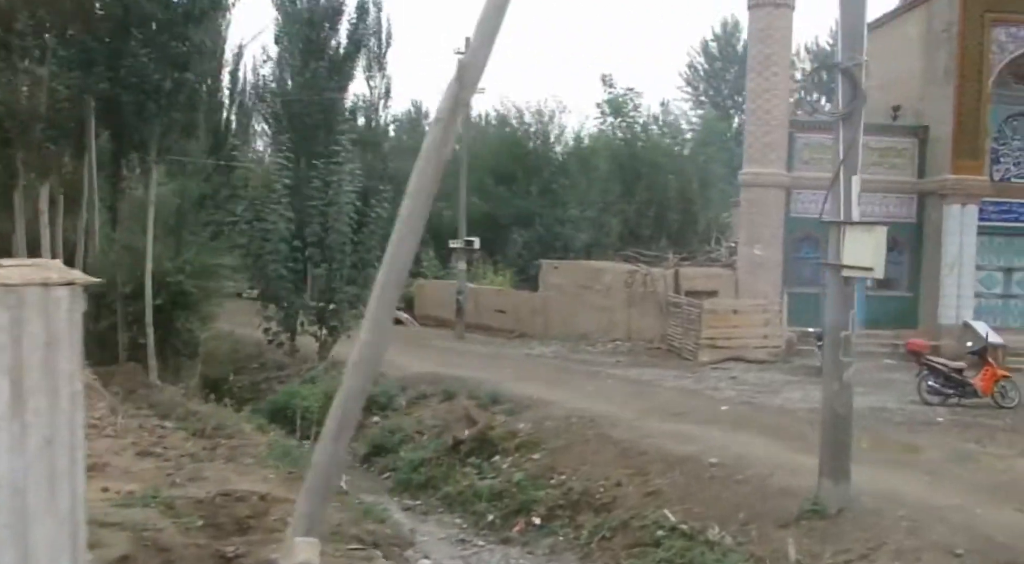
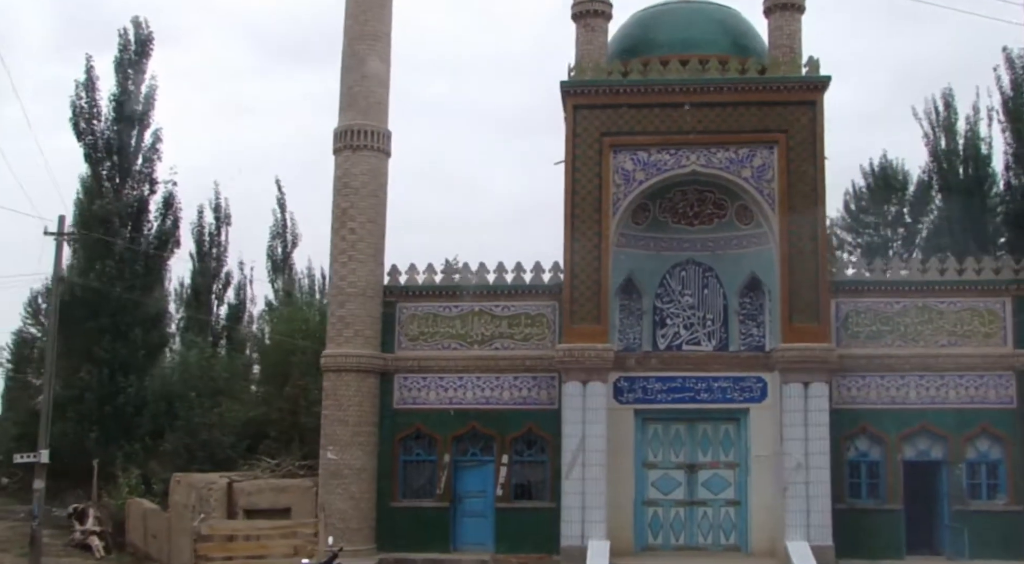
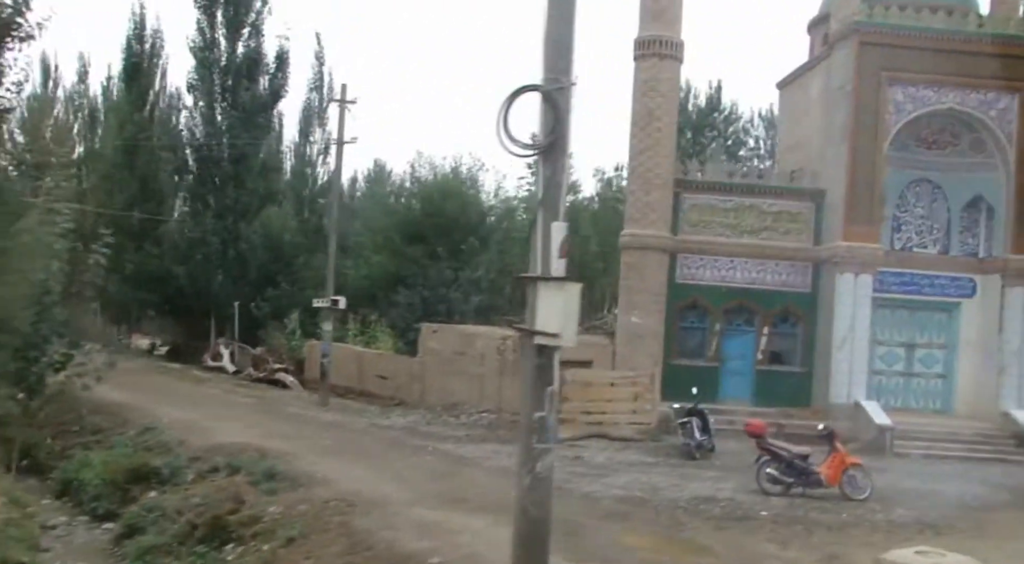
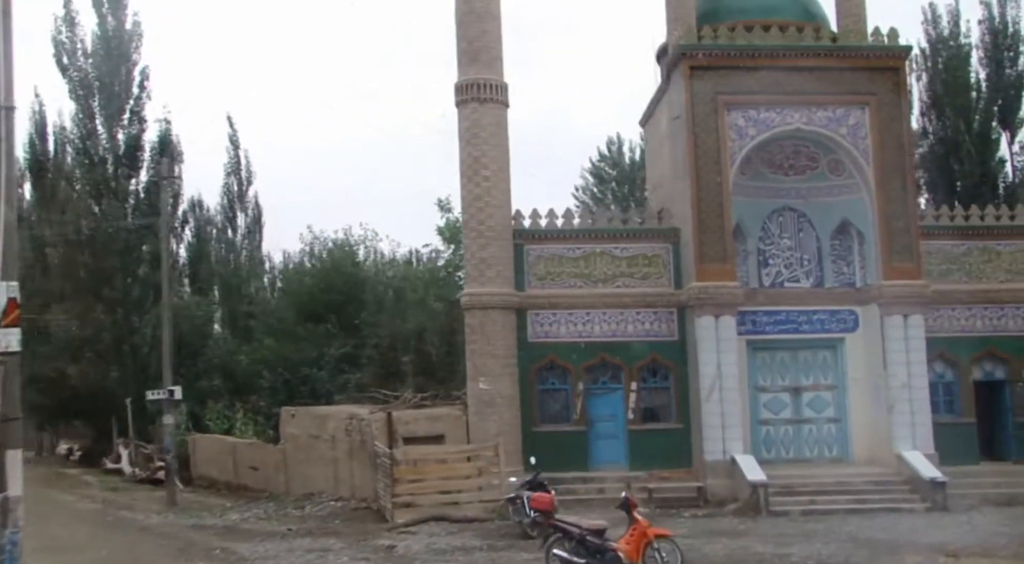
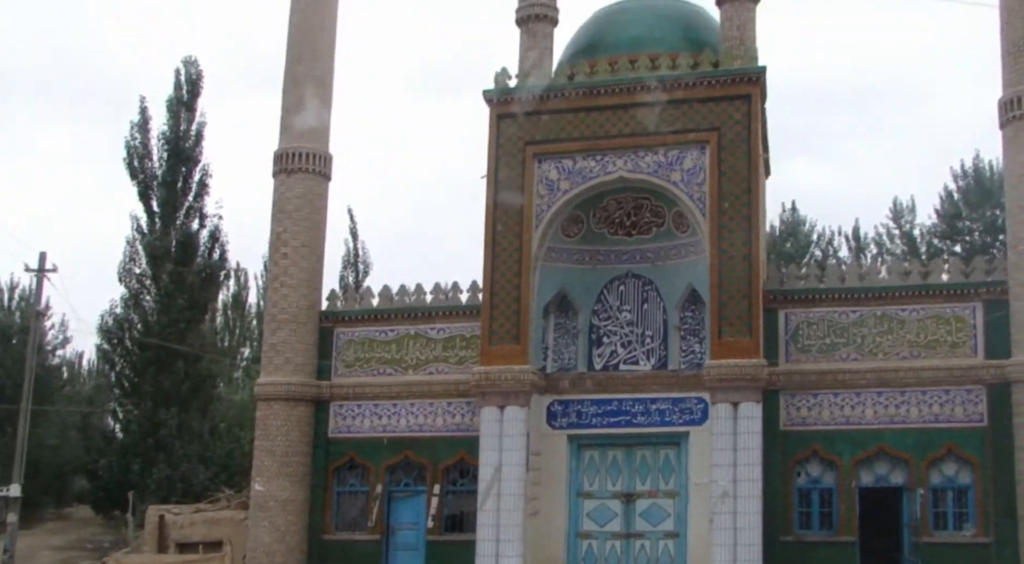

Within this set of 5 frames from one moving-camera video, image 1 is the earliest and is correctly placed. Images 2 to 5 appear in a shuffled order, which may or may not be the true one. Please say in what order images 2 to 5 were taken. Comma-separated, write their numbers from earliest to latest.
3, 4, 2, 5
